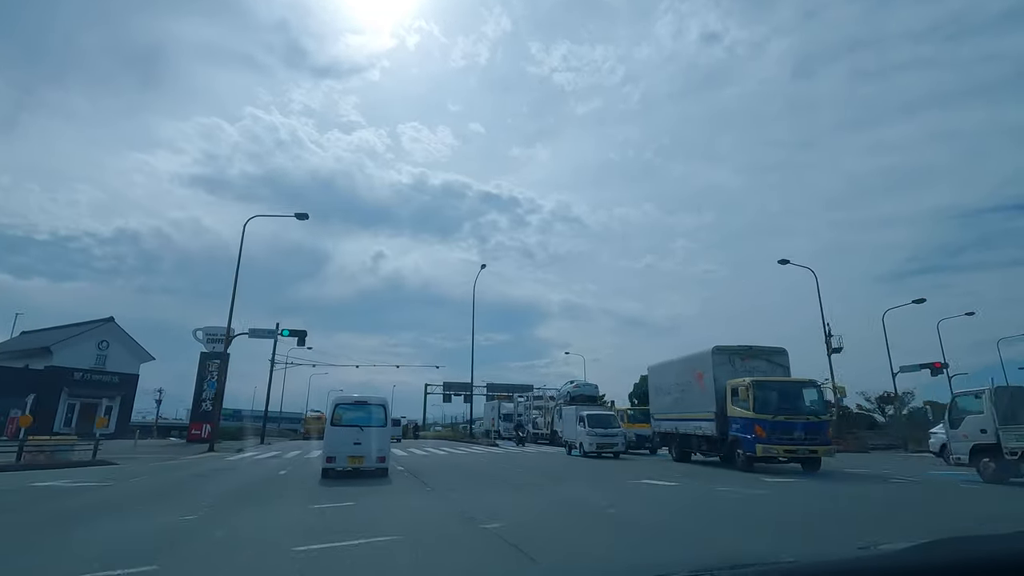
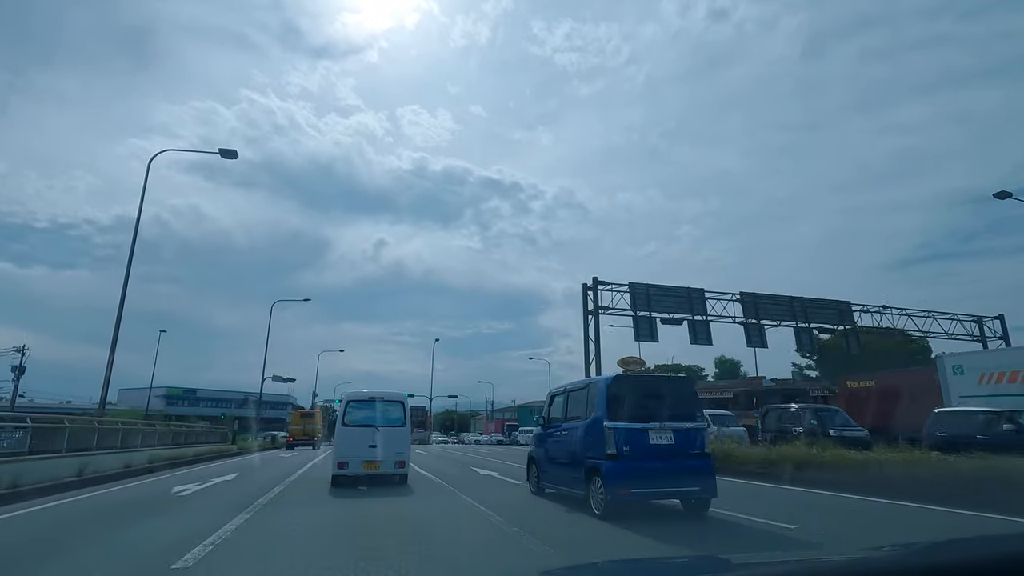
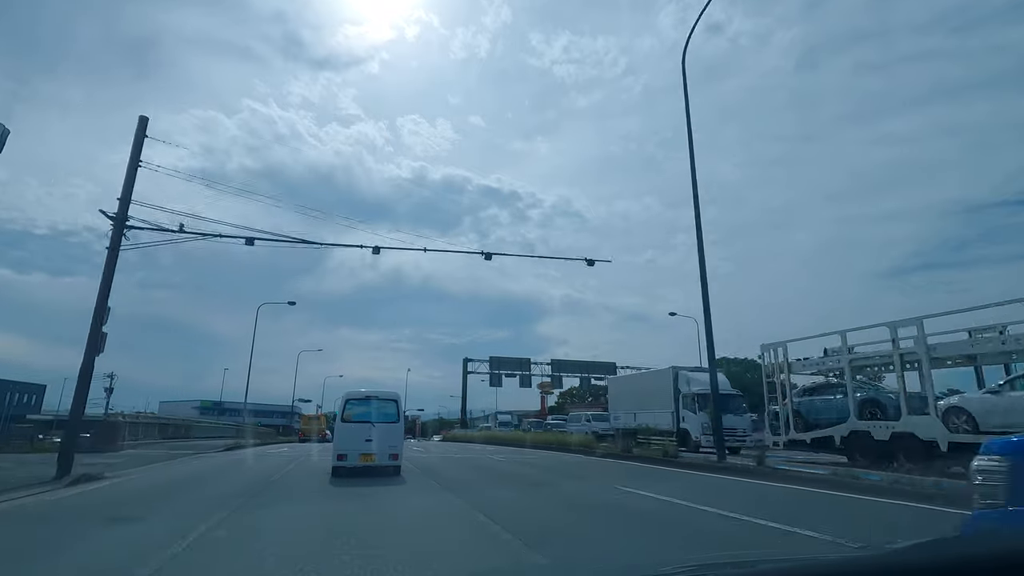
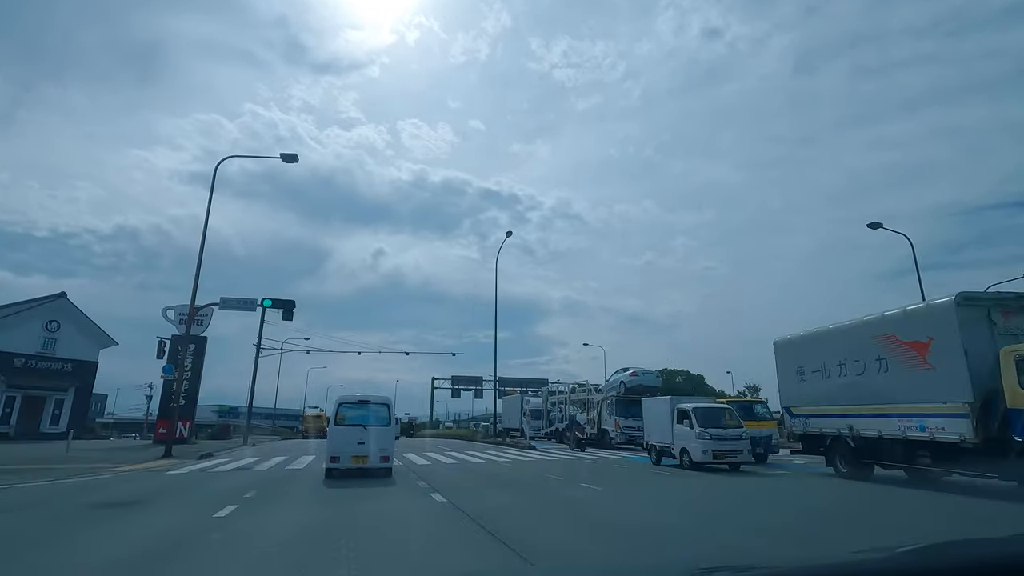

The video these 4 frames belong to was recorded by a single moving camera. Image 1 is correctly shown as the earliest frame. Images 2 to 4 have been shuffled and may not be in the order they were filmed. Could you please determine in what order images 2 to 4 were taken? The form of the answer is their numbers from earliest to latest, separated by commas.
4, 3, 2
